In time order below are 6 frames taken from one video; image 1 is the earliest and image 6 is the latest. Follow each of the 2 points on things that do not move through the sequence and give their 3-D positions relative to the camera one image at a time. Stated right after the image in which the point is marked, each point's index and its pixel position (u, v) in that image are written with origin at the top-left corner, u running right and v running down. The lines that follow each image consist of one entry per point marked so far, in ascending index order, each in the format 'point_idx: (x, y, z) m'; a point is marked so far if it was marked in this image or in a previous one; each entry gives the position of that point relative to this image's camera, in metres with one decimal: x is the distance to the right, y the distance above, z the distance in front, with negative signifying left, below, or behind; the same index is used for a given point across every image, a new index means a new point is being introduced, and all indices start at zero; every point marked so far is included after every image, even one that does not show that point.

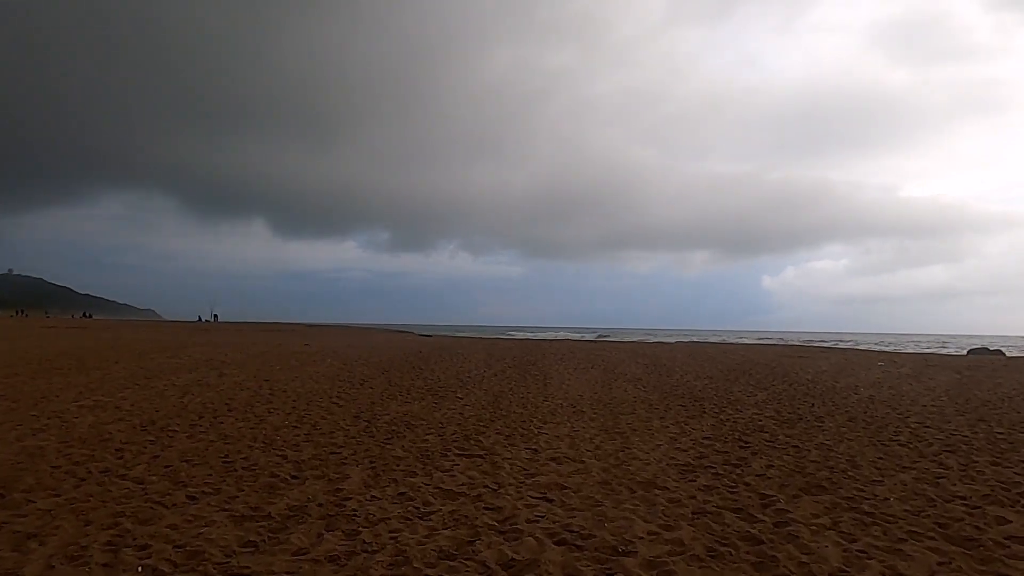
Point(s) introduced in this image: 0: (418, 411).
0: (-2.0, -2.6, +11.9) m
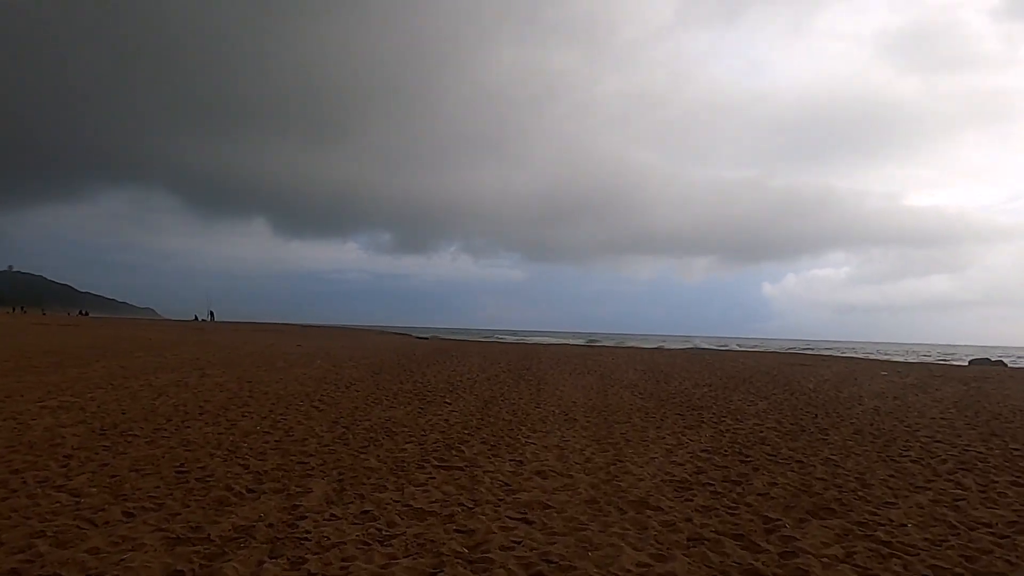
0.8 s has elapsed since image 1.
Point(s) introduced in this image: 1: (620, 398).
0: (-2.2, -2.6, +11.4) m
1: (+2.7, -2.8, +14.6) m
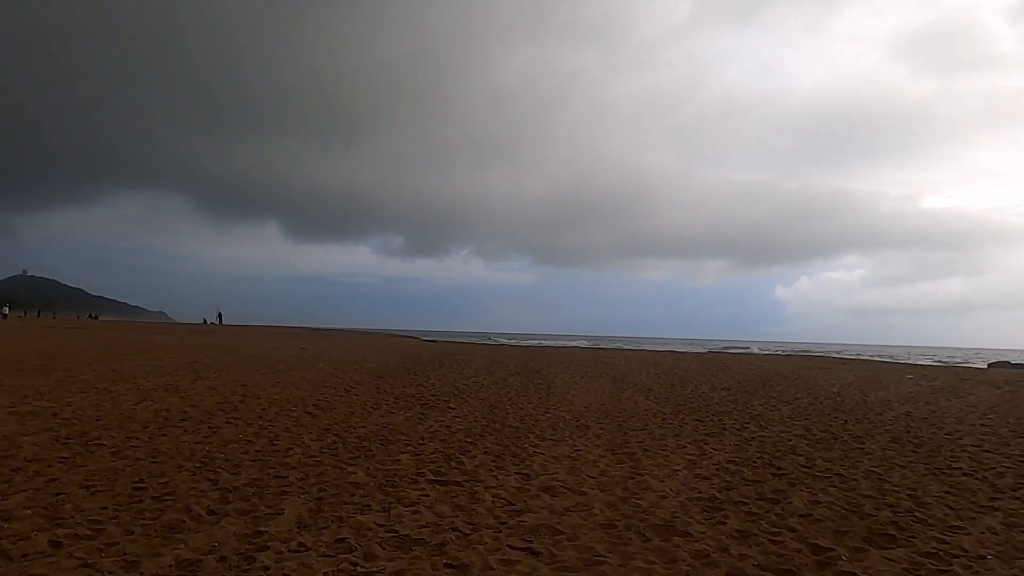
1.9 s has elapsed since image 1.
0: (-2.1, -2.5, +10.5) m
1: (+2.9, -2.7, +13.8) m
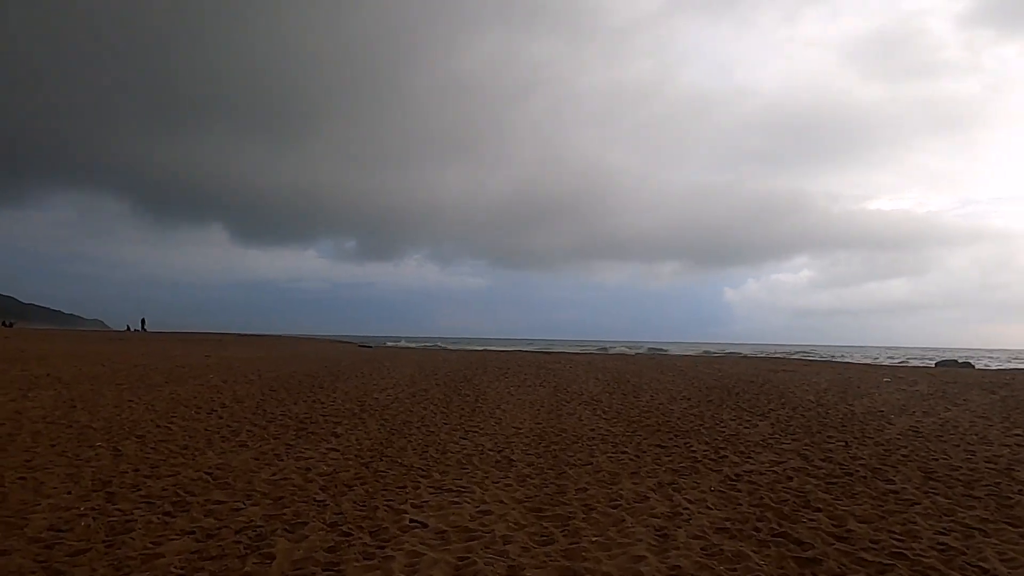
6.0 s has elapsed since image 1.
0: (-3.5, -2.3, +7.2) m
1: (+1.2, -2.5, +10.8) m
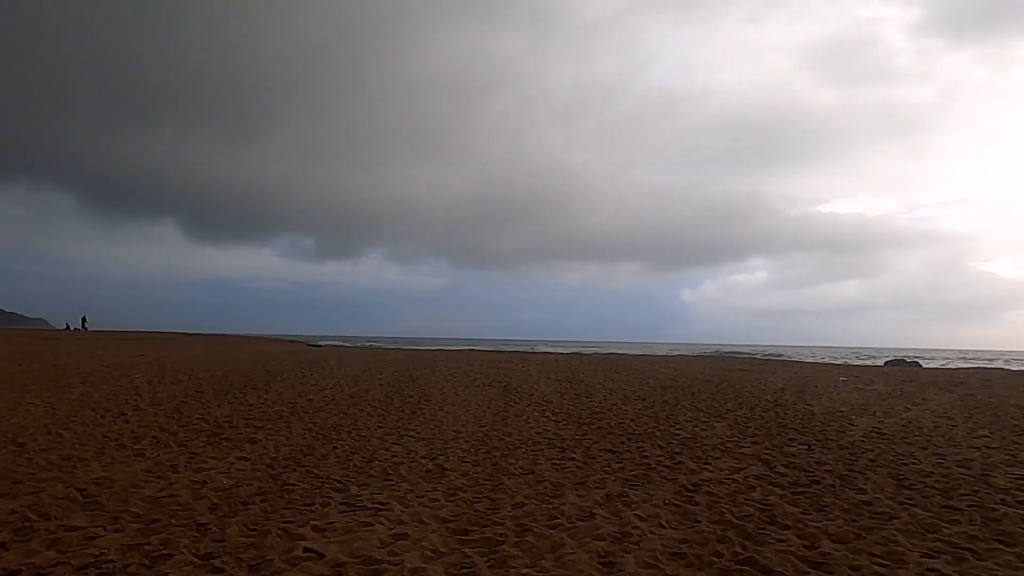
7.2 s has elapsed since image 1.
0: (-4.2, -2.1, +6.1) m
1: (+0.3, -2.3, +10.0) m
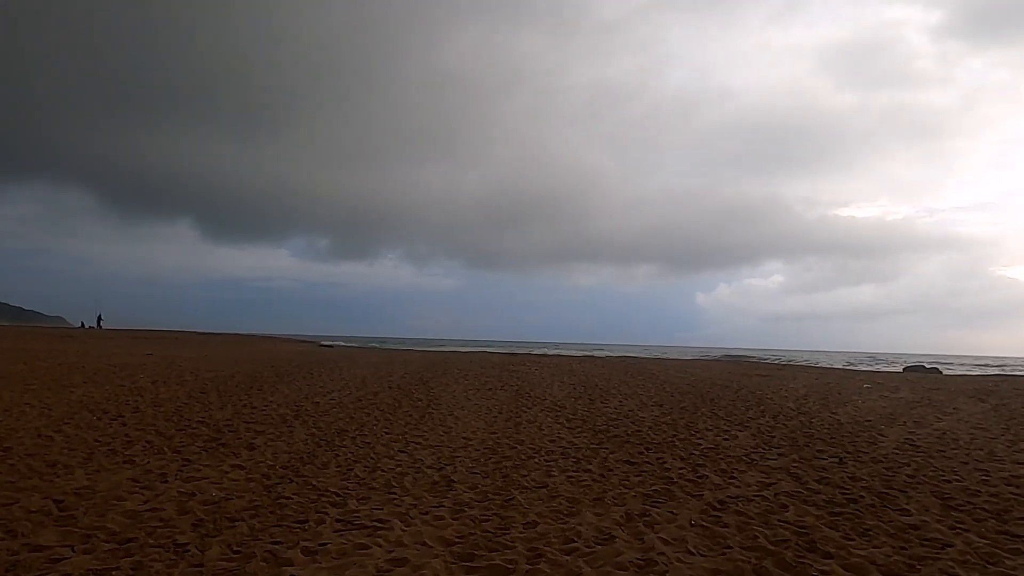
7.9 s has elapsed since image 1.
0: (-4.1, -2.0, +5.7) m
1: (+0.4, -2.3, +9.5) m
